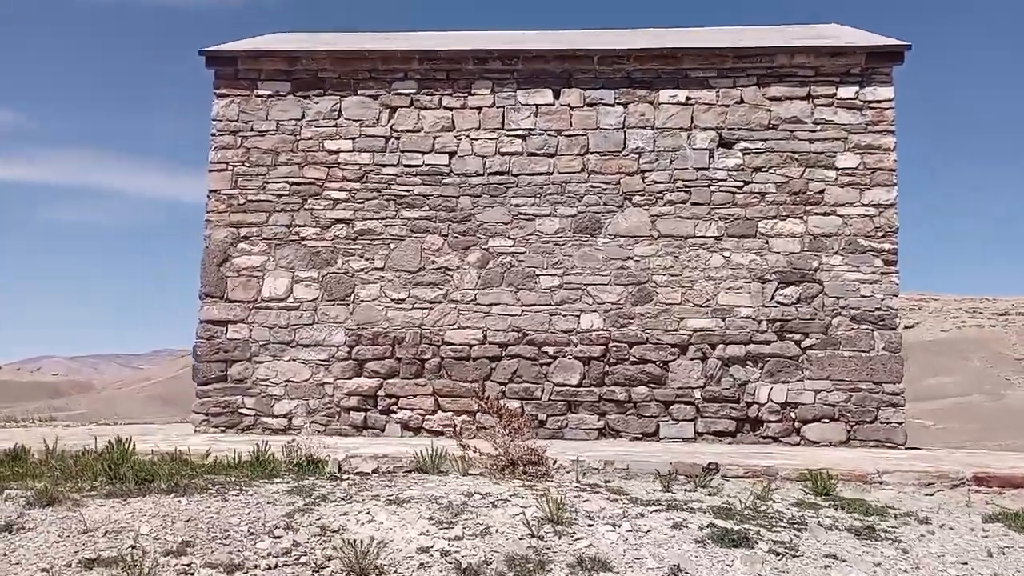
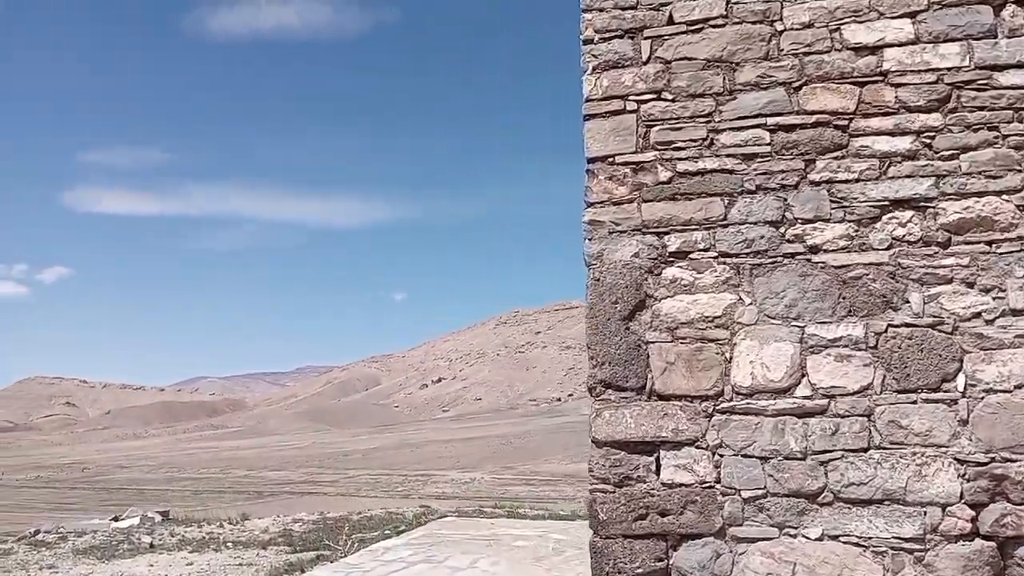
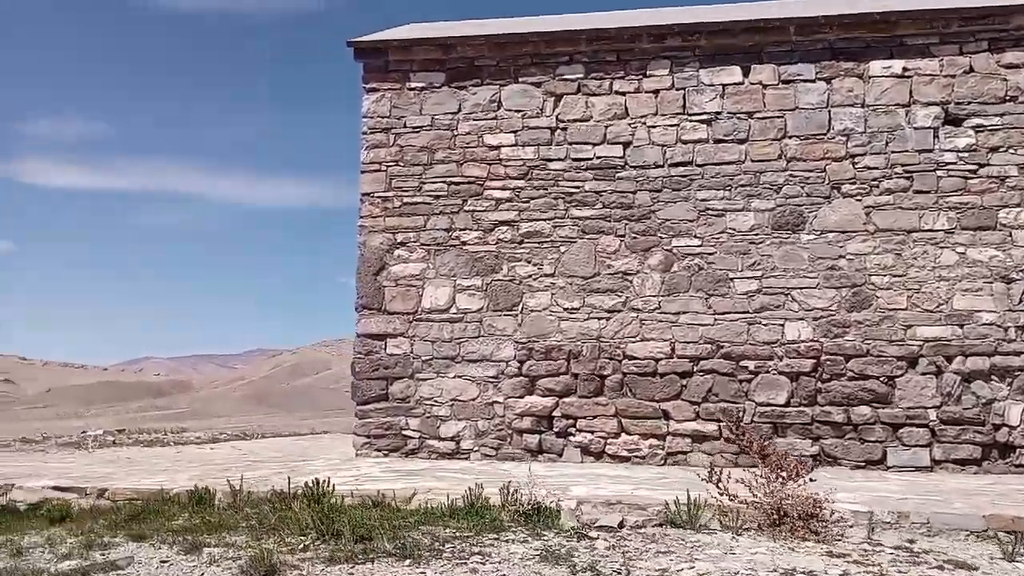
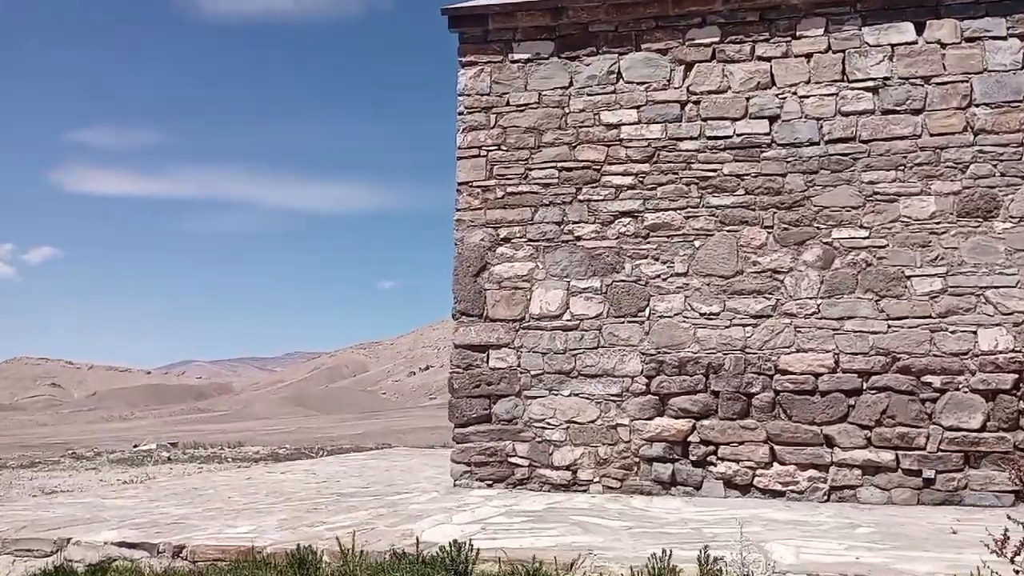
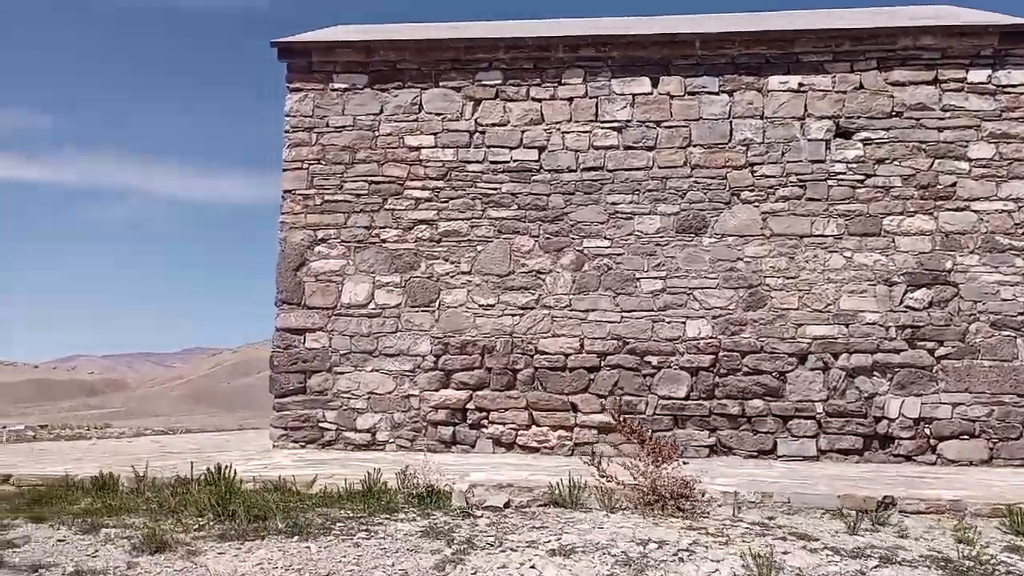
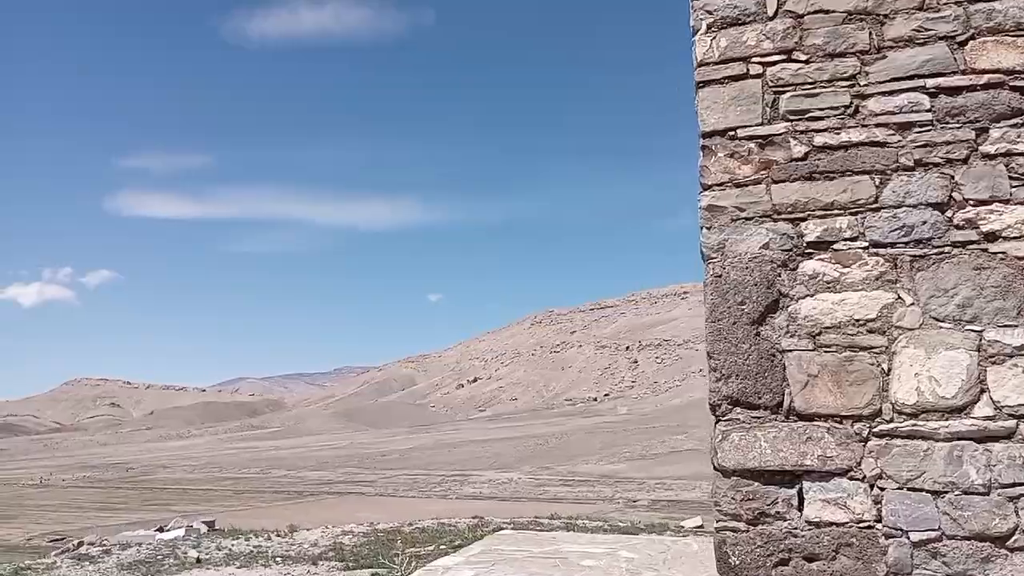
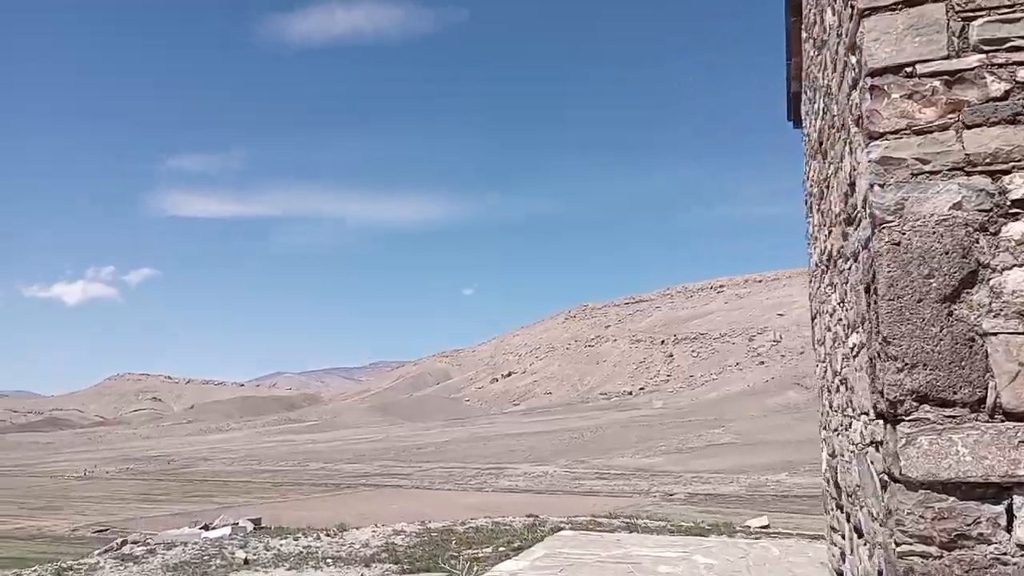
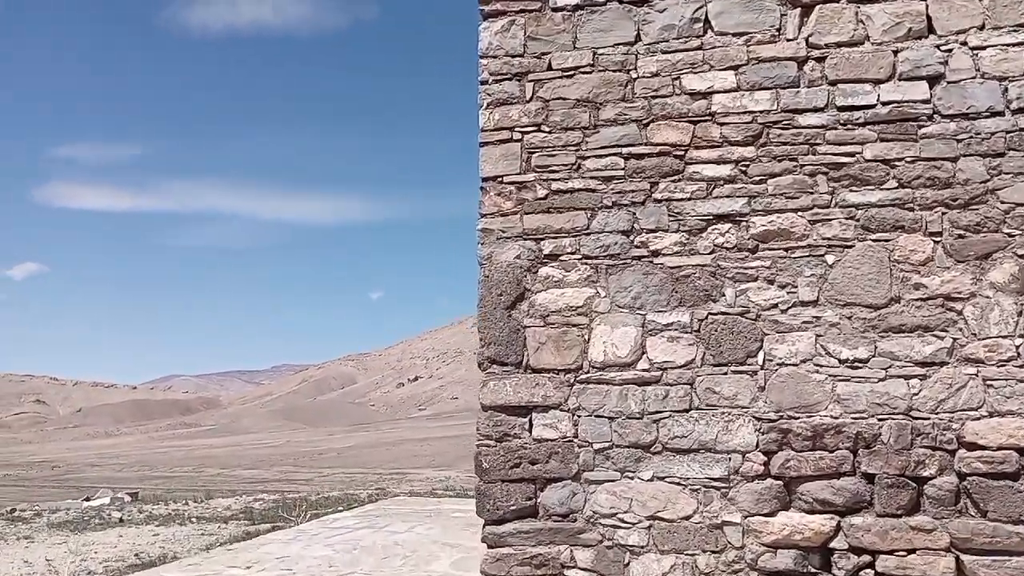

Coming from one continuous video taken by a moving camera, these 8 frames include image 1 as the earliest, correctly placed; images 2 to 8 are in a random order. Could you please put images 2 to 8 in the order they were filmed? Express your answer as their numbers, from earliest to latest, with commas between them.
5, 3, 4, 8, 2, 6, 7
